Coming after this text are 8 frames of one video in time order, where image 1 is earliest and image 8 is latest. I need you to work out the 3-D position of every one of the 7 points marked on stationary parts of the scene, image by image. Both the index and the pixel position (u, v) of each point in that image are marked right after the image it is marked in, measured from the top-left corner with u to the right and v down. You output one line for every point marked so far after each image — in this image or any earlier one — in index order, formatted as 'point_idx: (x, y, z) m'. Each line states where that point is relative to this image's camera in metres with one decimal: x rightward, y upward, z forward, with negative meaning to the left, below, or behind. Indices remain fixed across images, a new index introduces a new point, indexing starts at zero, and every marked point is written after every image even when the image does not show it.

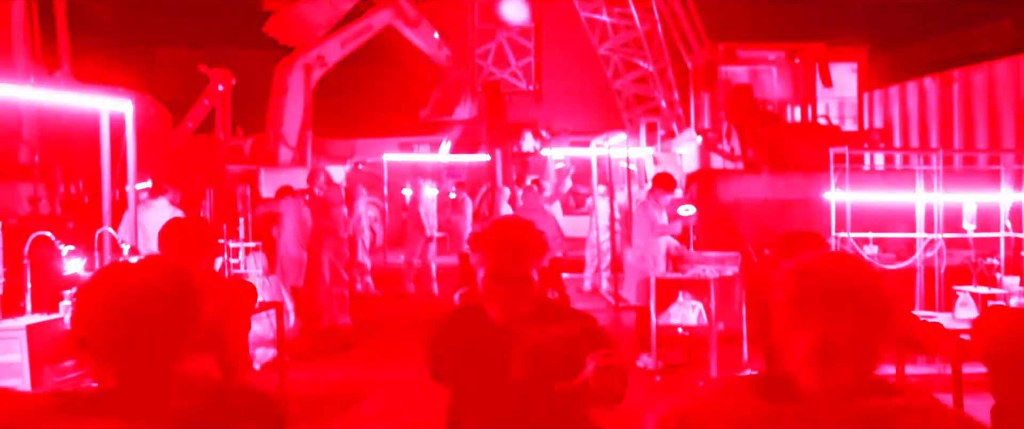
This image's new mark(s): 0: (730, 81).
0: (+3.0, +1.8, +11.2) m
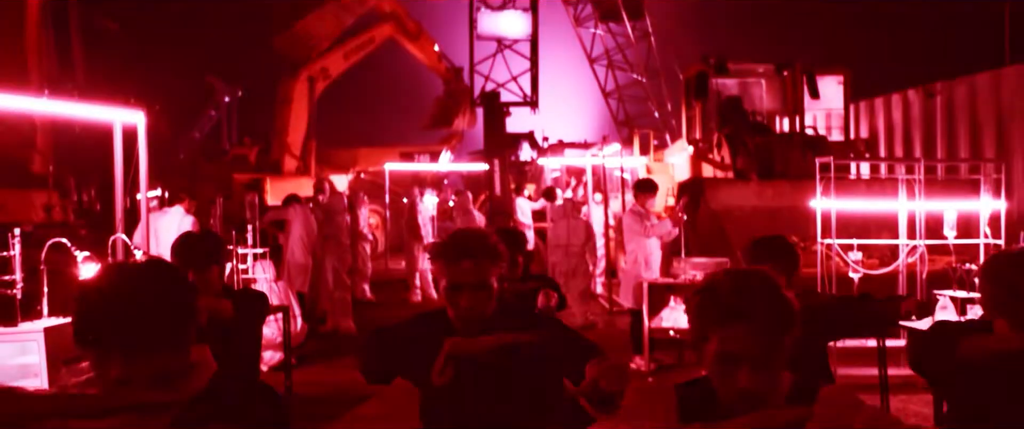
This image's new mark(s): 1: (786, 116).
0: (+2.9, +1.7, +11.6) m
1: (+3.9, +1.4, +11.7) m
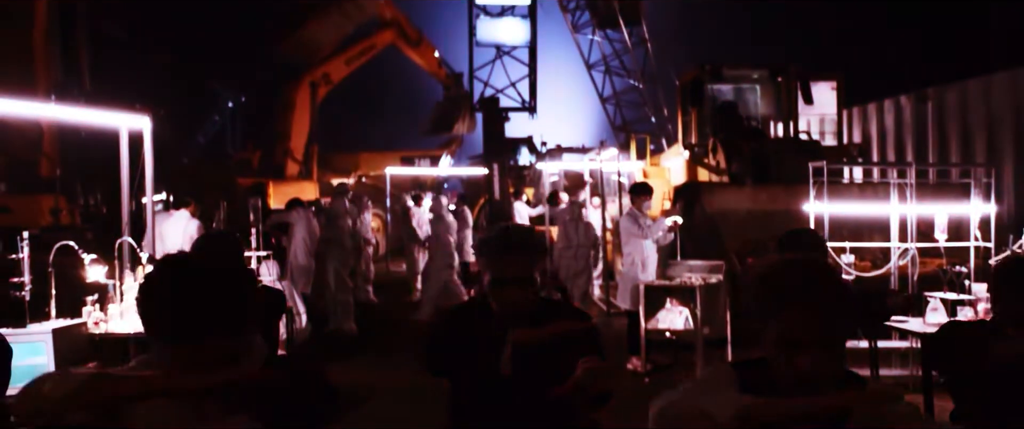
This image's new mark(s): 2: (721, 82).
0: (+2.9, +1.6, +11.8) m
1: (+3.9, +1.4, +11.9) m
2: (+3.0, +1.9, +11.8) m
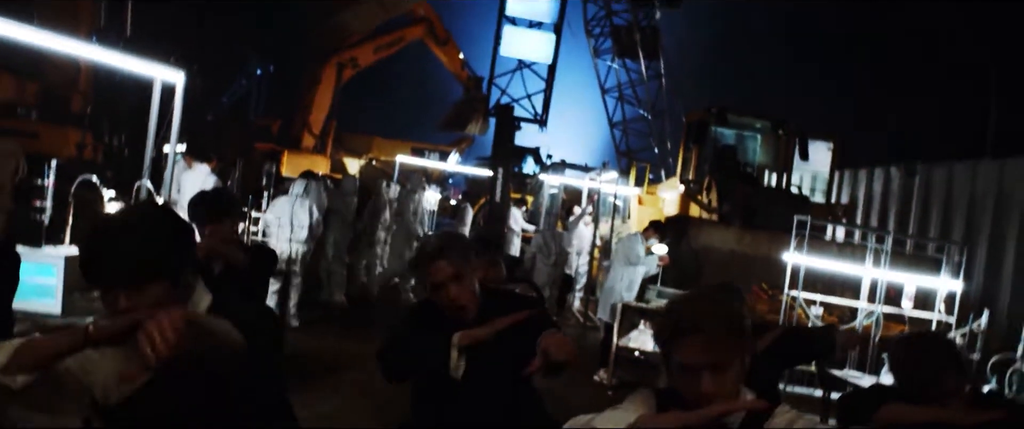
0: (+3.1, +1.1, +12.3) m
1: (+4.0, +0.7, +12.4) m
2: (+3.2, +1.3, +12.3) m
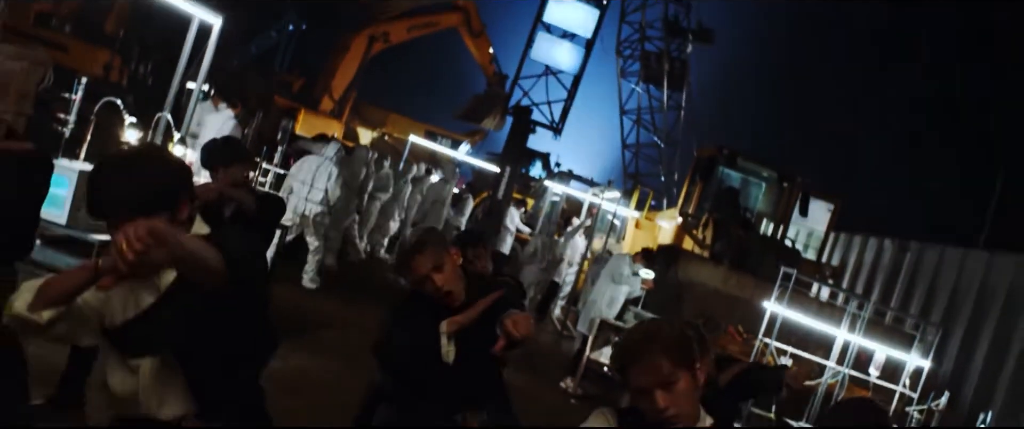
0: (+3.2, +0.5, +12.5) m
1: (+4.0, -0.1, +12.6) m
2: (+3.4, +0.7, +12.5) m
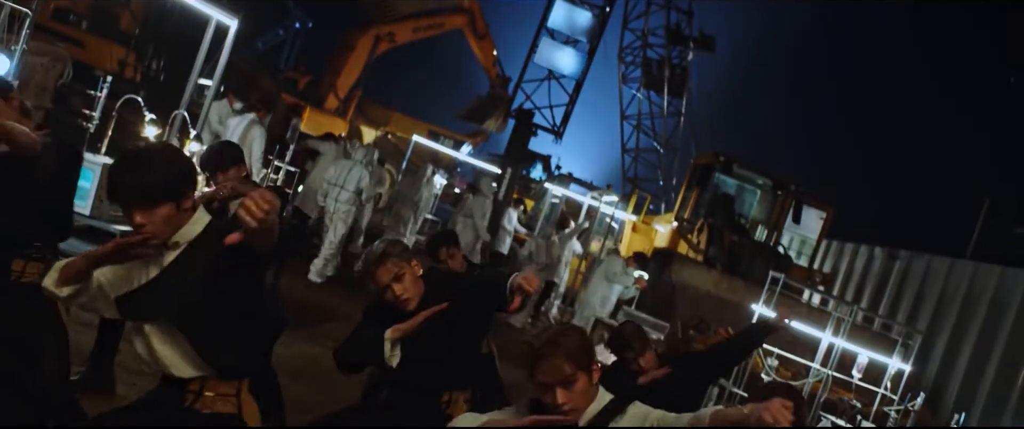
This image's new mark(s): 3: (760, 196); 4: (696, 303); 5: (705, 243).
0: (+3.2, +0.4, +12.8) m
1: (+4.0, -0.2, +12.9) m
2: (+3.4, +0.6, +12.8) m
3: (+3.9, +0.3, +13.0) m
4: (+2.3, -1.1, +10.2) m
5: (+2.8, -0.4, +11.8) m
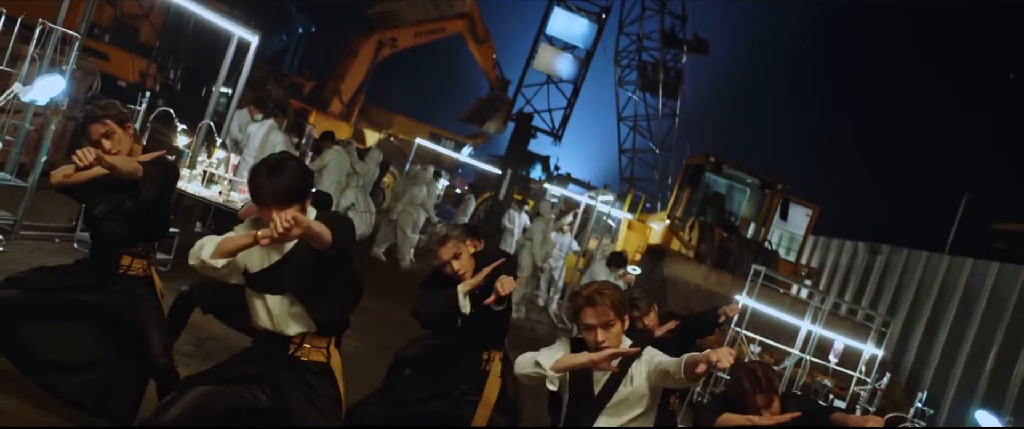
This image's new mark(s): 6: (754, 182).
0: (+3.2, +0.4, +13.5) m
1: (+4.0, -0.2, +13.6) m
2: (+3.4, +0.6, +13.5) m
3: (+3.9, +0.3, +13.6) m
4: (+2.3, -1.1, +10.8) m
5: (+2.8, -0.4, +12.4) m
6: (+4.0, +0.5, +13.5) m
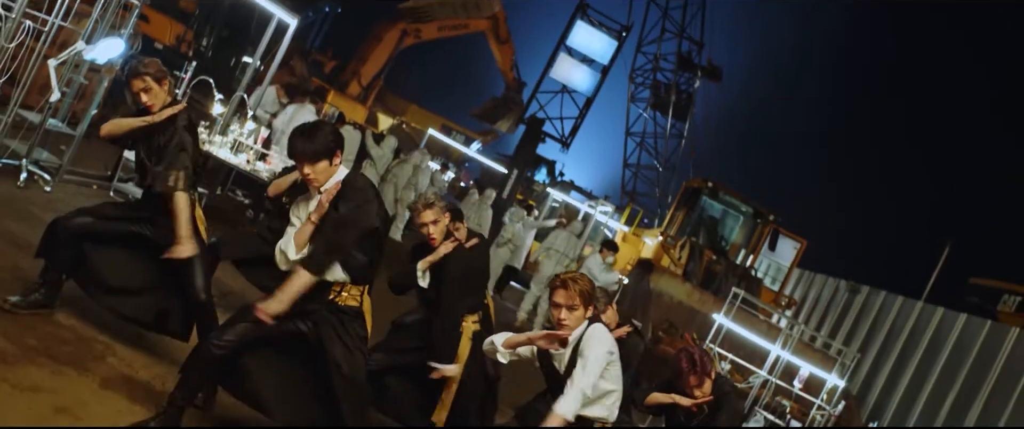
0: (+3.3, +0.1, +14.0) m
1: (+4.0, -0.6, +14.1) m
2: (+3.5, +0.2, +14.0) m
3: (+4.0, -0.1, +14.2) m
4: (+2.2, -1.3, +11.4) m
5: (+2.7, -0.7, +12.9) m
6: (+4.0, +0.1, +14.0) m
